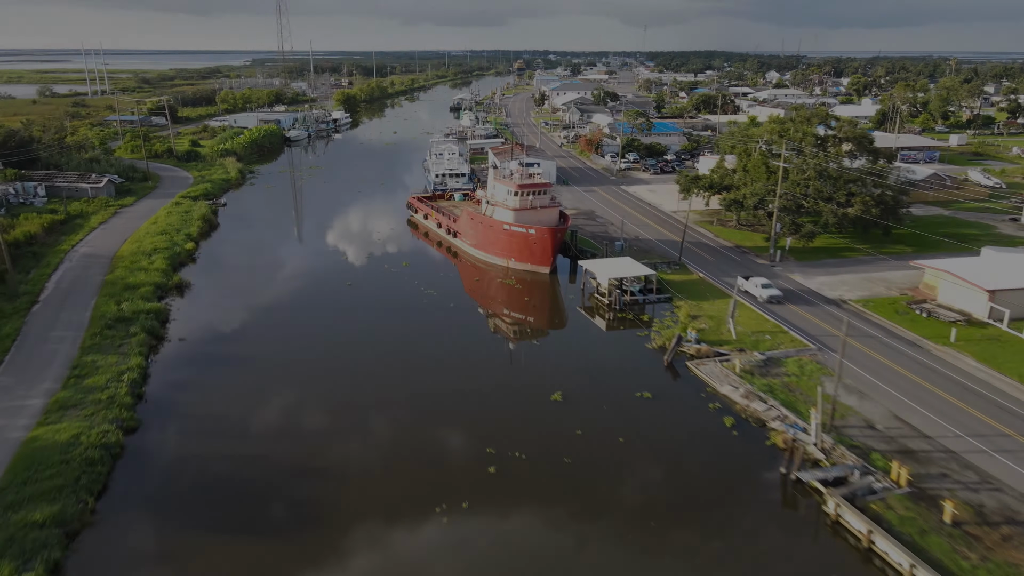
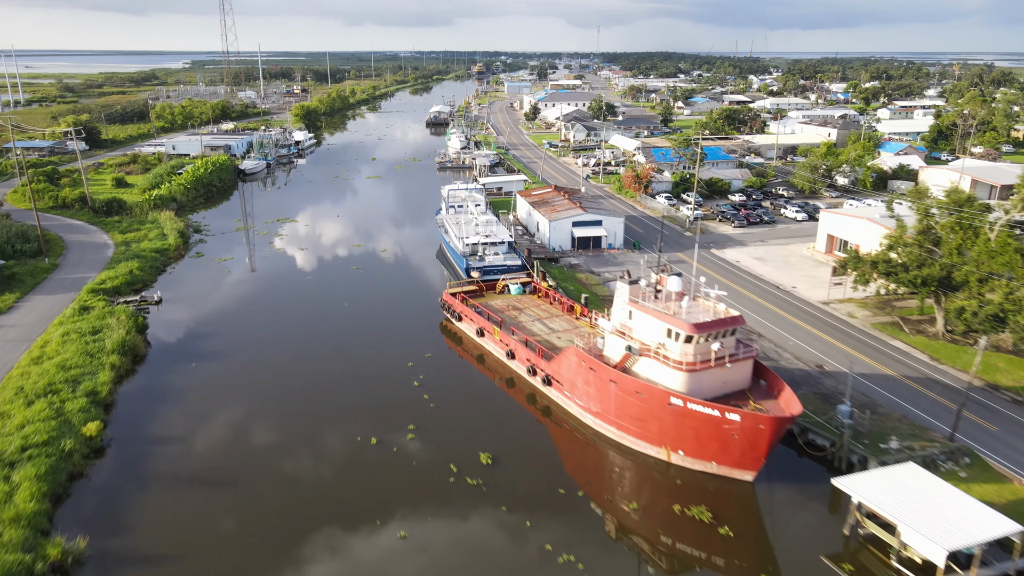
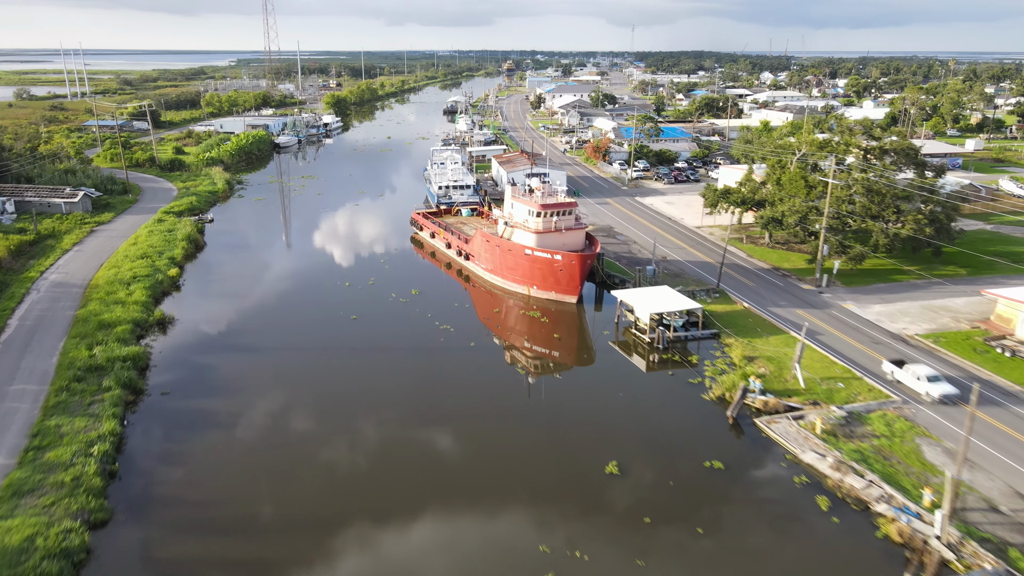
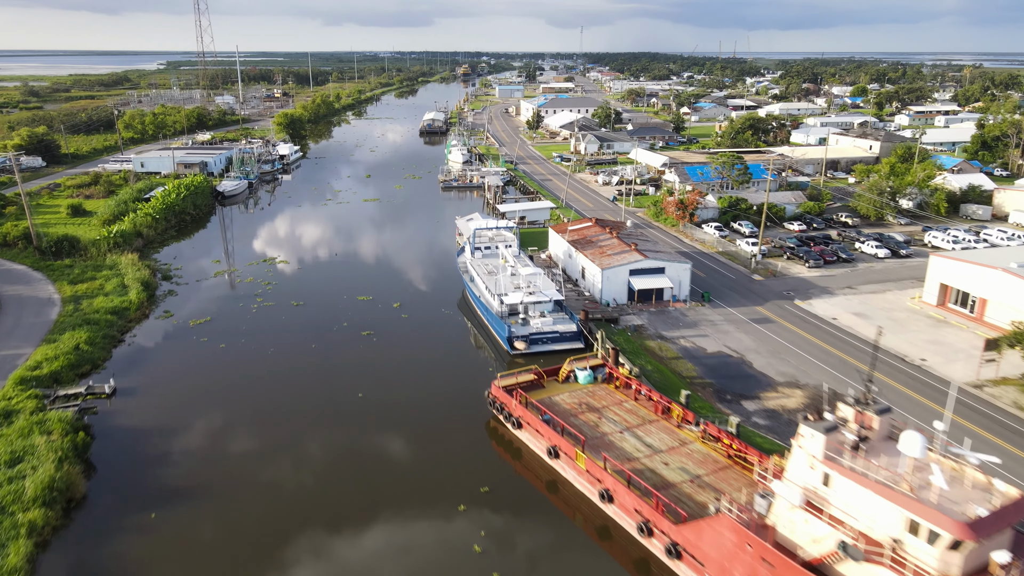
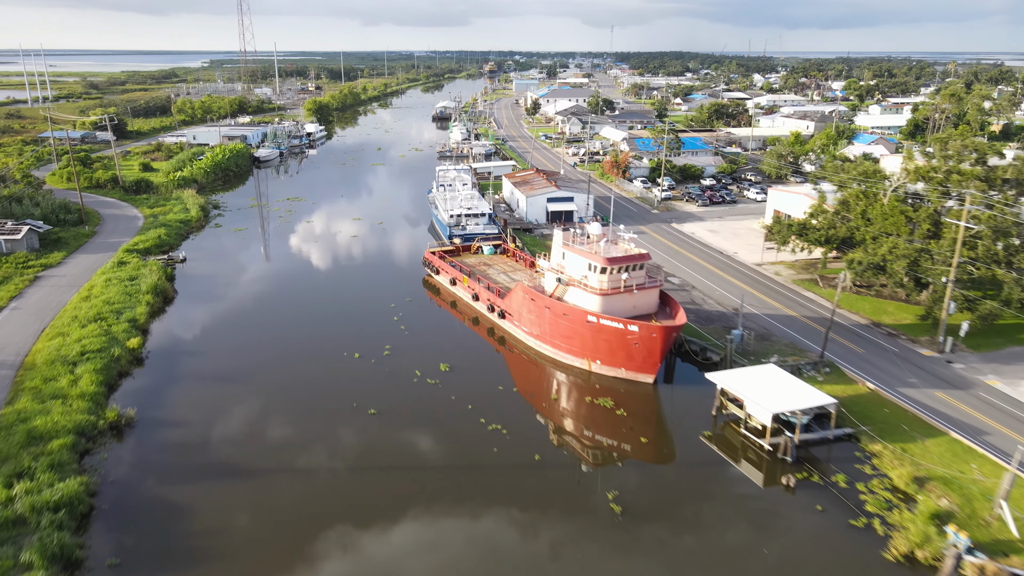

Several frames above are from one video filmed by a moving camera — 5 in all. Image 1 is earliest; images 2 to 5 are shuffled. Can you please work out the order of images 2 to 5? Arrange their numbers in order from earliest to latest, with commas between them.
3, 5, 2, 4
